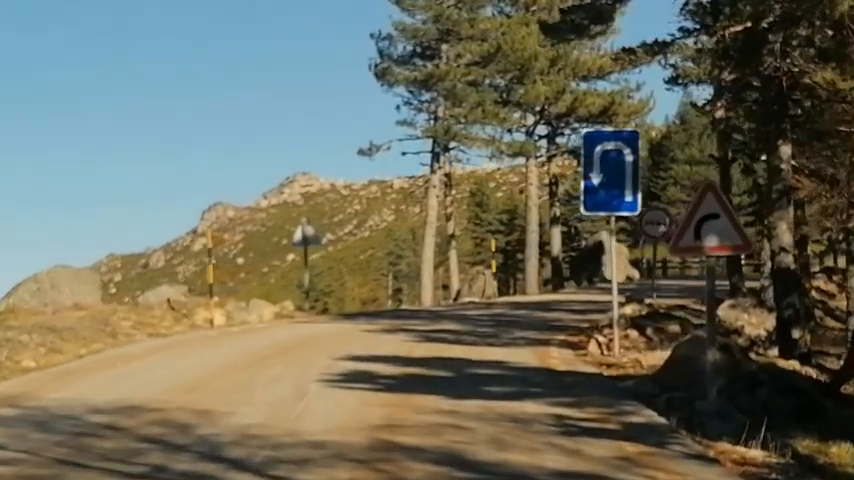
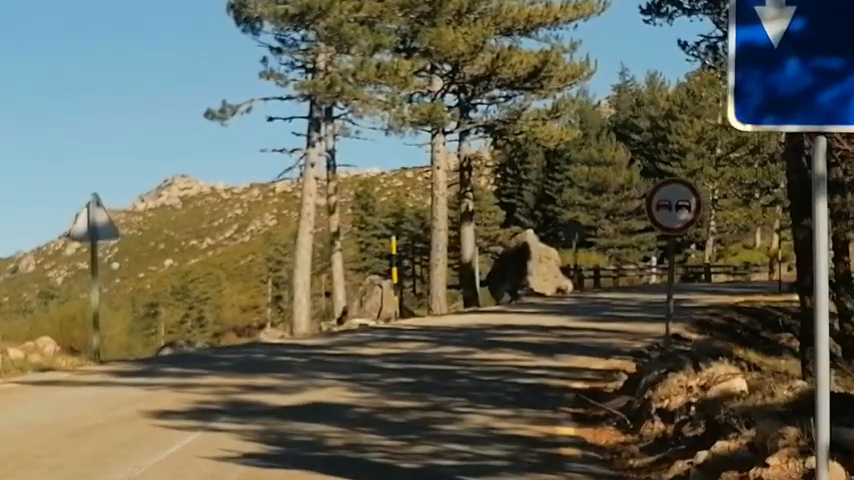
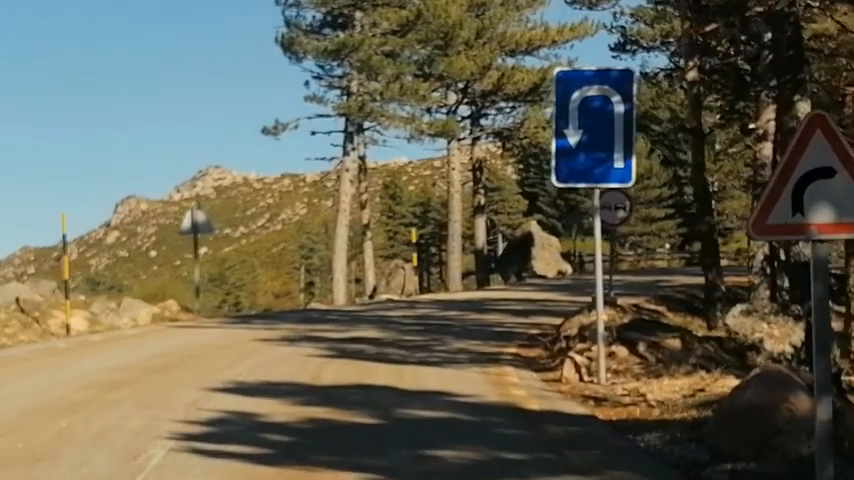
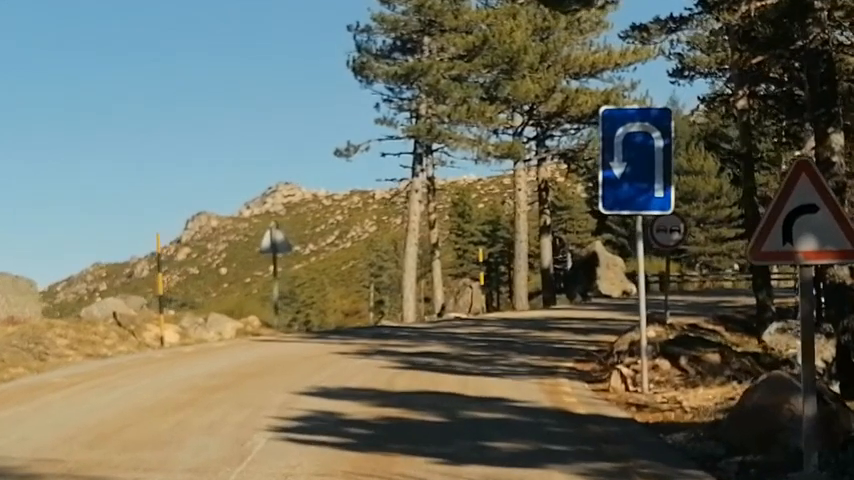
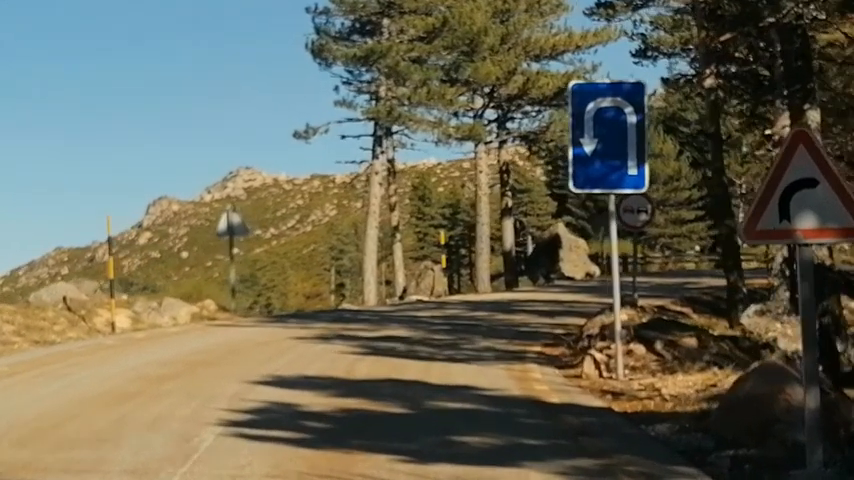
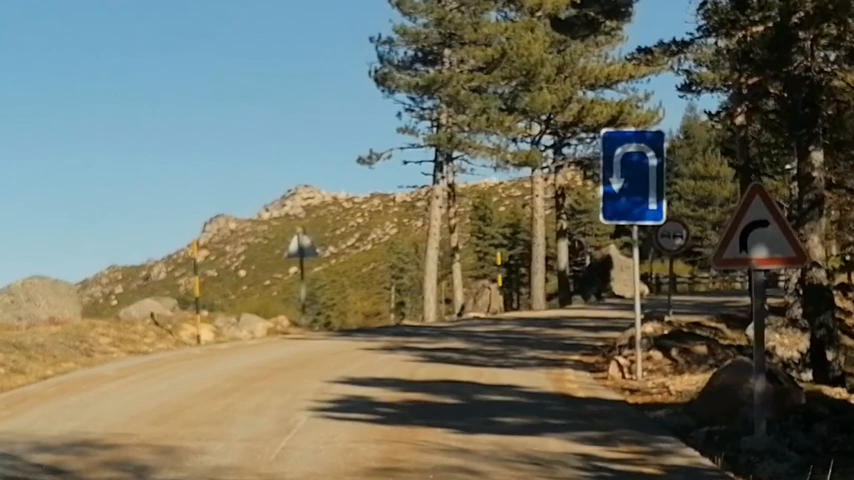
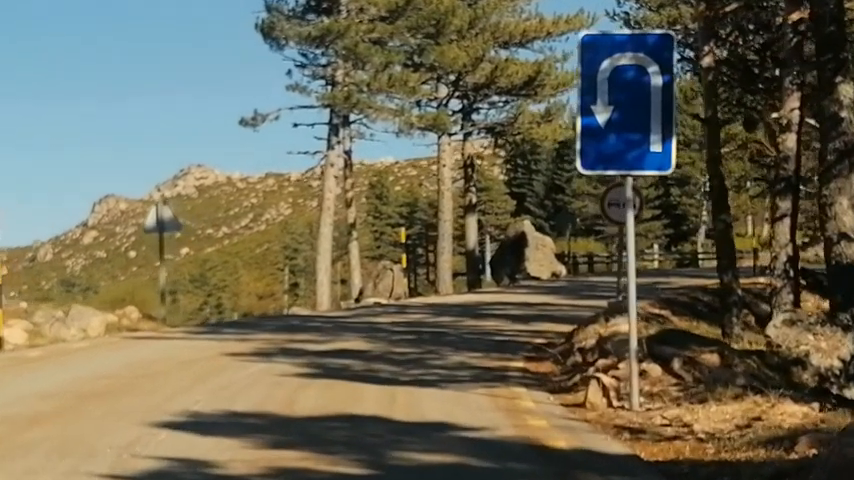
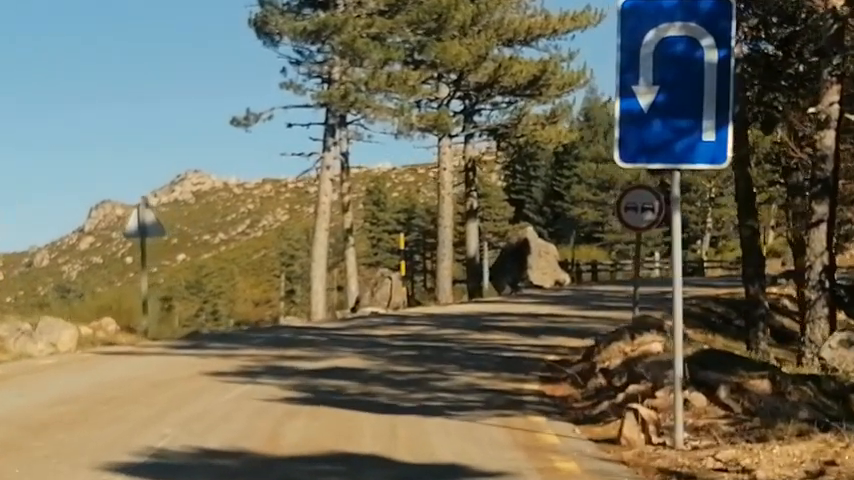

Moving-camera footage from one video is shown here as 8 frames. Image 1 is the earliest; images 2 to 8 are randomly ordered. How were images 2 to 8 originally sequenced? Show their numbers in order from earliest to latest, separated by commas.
6, 4, 5, 3, 7, 8, 2
